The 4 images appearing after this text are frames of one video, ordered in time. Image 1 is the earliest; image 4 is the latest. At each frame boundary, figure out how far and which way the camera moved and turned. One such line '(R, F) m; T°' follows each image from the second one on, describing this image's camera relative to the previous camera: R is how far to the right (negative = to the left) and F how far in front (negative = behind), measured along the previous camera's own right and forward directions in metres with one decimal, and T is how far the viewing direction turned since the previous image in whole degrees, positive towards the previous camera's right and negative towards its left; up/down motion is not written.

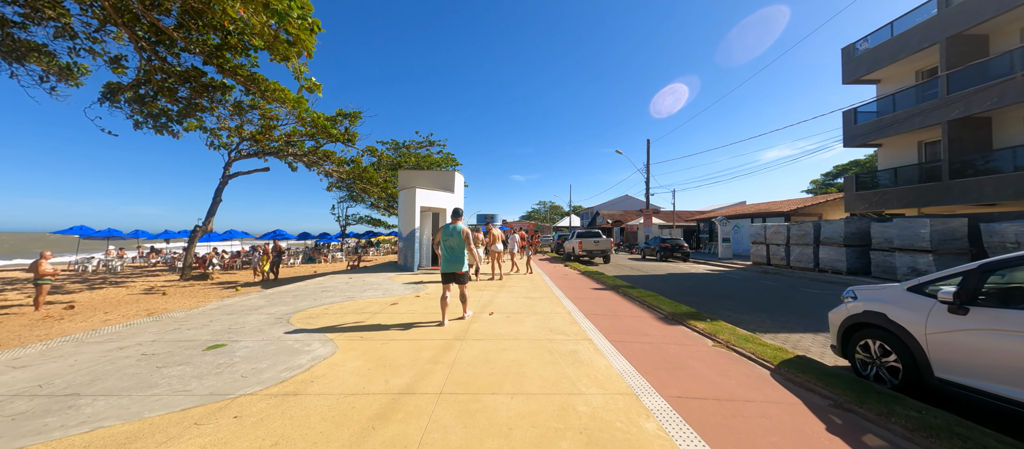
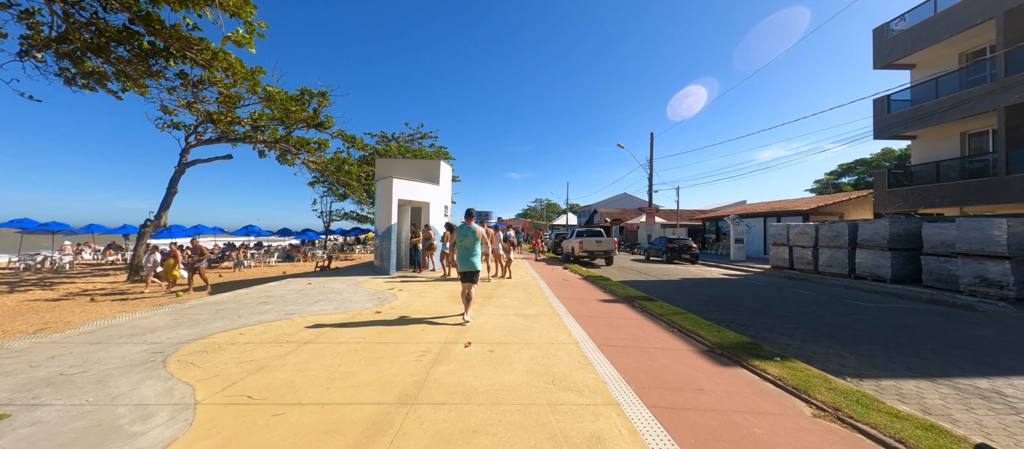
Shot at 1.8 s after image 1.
(+0.1, +1.5) m; +1°
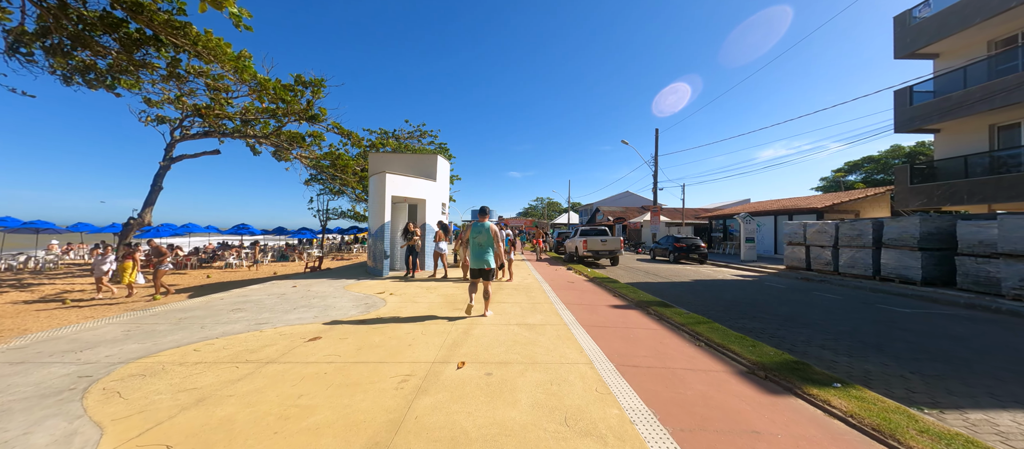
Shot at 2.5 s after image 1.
(0.0, +0.6) m; 0°
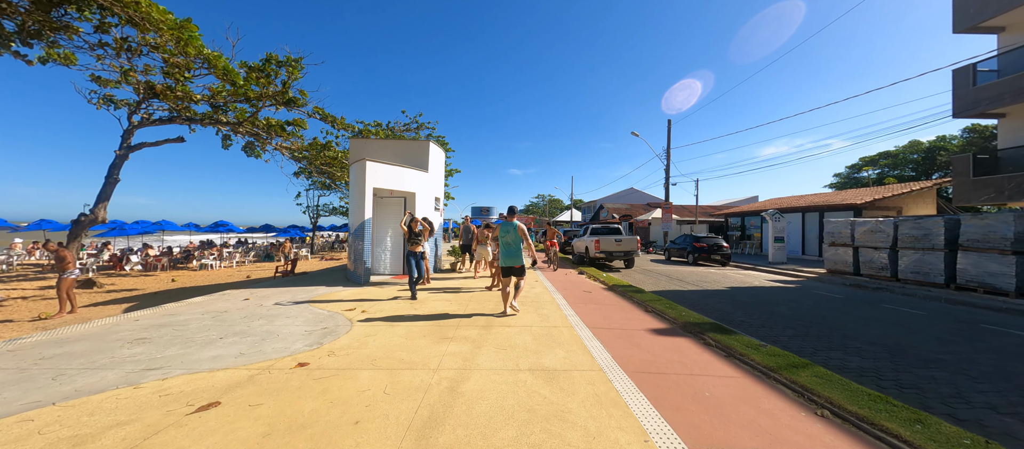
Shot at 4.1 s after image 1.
(-0.1, +1.5) m; 0°
